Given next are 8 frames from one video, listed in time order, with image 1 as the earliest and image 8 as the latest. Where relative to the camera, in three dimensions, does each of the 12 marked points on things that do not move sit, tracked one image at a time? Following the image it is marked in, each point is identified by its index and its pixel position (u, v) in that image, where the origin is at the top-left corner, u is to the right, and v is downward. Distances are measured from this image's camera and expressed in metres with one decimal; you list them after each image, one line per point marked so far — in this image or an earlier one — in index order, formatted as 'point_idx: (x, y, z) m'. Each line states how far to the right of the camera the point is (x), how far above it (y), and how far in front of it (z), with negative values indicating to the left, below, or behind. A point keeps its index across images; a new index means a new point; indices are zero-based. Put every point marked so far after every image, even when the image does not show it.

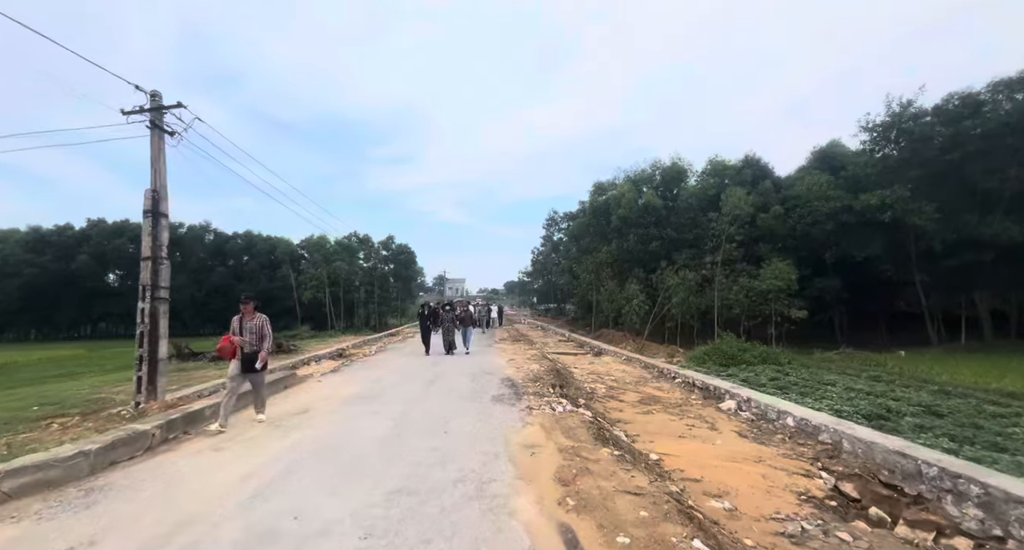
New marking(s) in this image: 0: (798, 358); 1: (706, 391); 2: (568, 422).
0: (+13.0, -3.8, +18.8) m
1: (+4.3, -2.6, +9.2) m
2: (+0.7, -1.8, +5.1) m
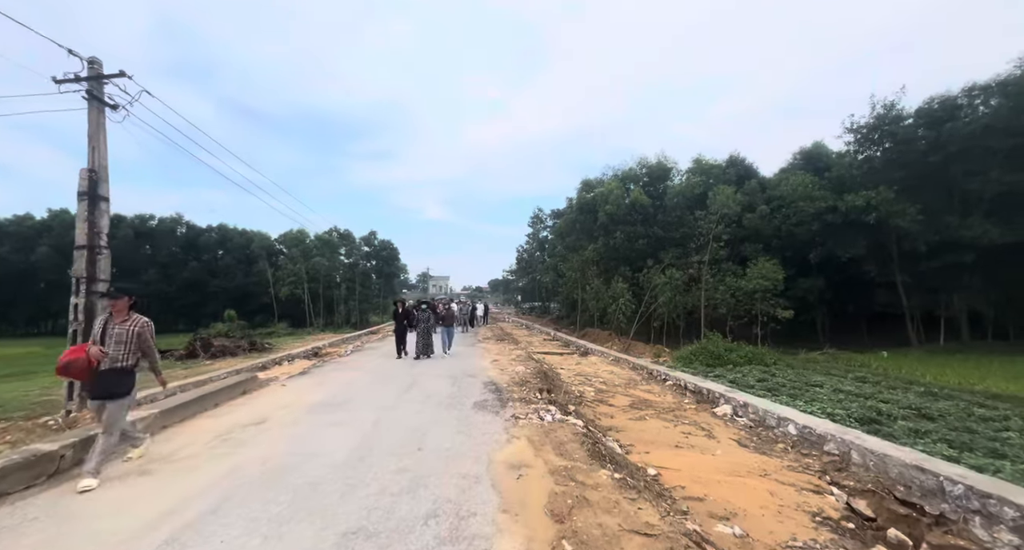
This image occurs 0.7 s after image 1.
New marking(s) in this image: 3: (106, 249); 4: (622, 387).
0: (+12.3, -3.8, +18.7) m
1: (+4.0, -2.6, +8.8) m
2: (+0.5, -1.8, +4.5) m
3: (-5.8, +0.4, +5.9) m
4: (+2.7, -2.7, +9.9) m
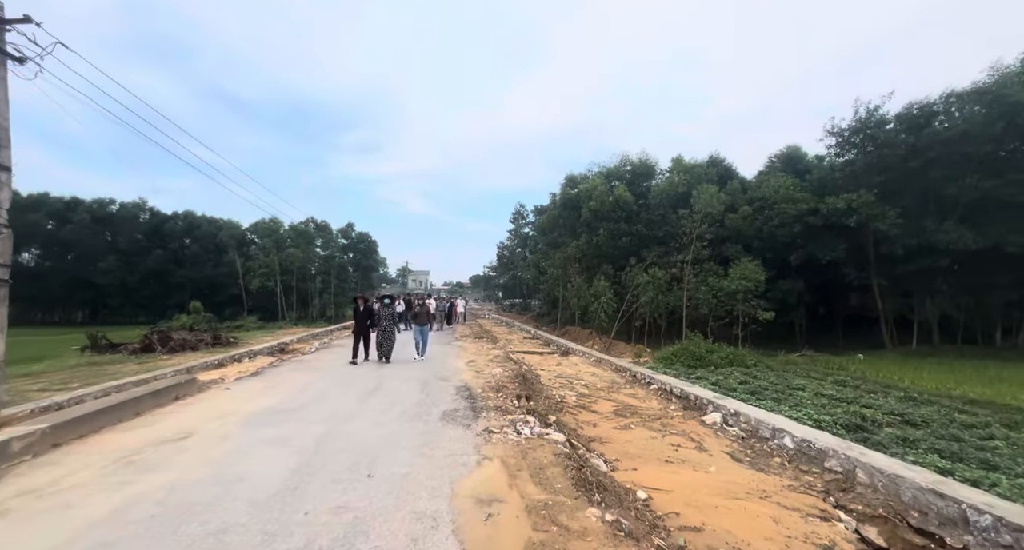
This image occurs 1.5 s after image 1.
0: (+11.3, -3.8, +18.6) m
1: (+3.5, -2.5, +8.3) m
2: (+0.2, -1.7, +3.9) m
3: (-6.1, +0.6, +5.0) m
4: (+2.1, -2.7, +9.4) m
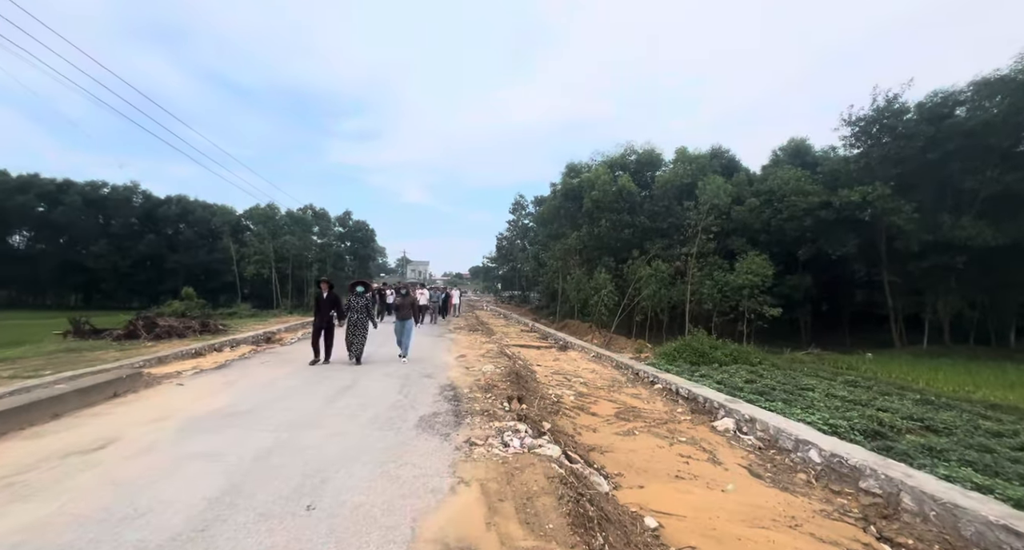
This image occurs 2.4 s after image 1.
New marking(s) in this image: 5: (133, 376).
0: (+11.2, -3.6, +18.0) m
1: (+3.4, -2.4, +7.7) m
2: (+0.1, -1.6, +3.2) m
3: (-6.2, +0.8, +4.2) m
4: (+2.0, -2.5, +8.7) m
5: (-4.9, -1.3, +5.3) m
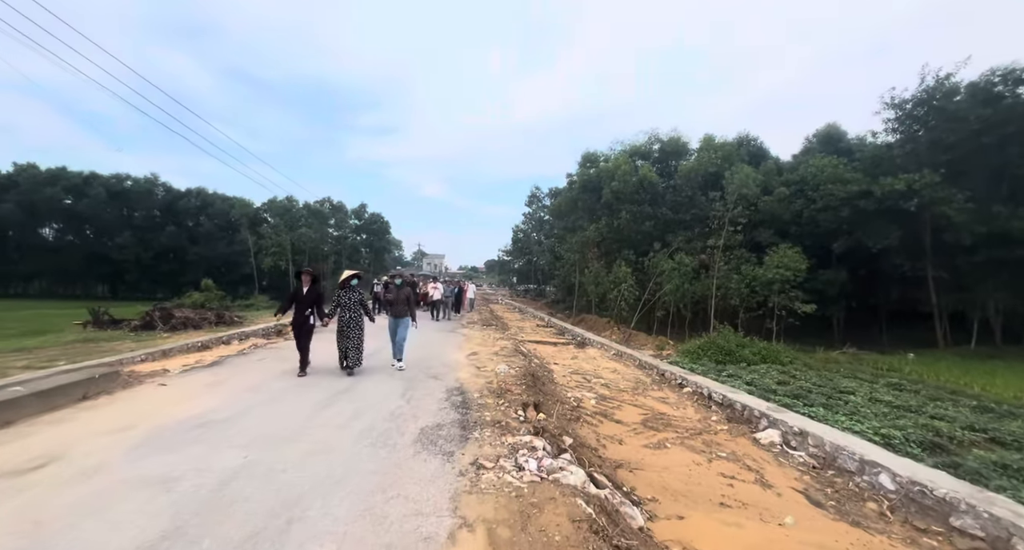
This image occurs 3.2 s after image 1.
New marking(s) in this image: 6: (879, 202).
0: (+11.8, -3.4, +16.9) m
1: (+3.6, -2.2, +6.9) m
2: (+0.2, -1.5, +2.5) m
3: (-6.0, +1.0, +3.7) m
4: (+2.3, -2.3, +8.0) m
5: (-4.7, -1.2, +4.8) m
6: (+15.9, +3.2, +17.9) m
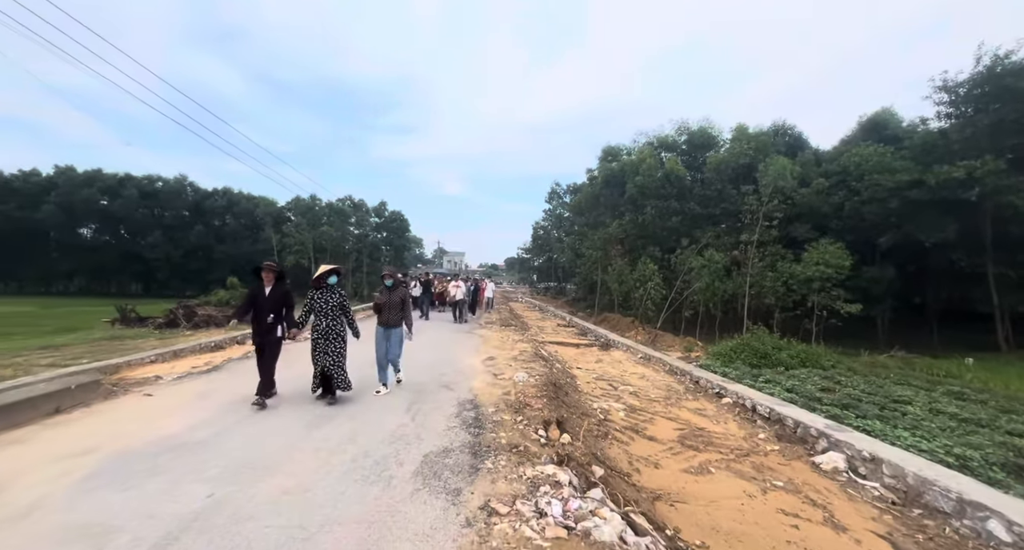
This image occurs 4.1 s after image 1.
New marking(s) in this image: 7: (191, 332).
0: (+12.6, -3.3, +15.7) m
1: (+3.9, -2.2, +6.1) m
2: (+0.3, -1.5, +1.9) m
3: (-5.9, +1.0, +3.4) m
4: (+2.6, -2.3, +7.3) m
5: (-4.5, -1.2, +4.4) m
6: (+16.7, +3.3, +16.5) m
7: (-14.5, -2.6, +18.5) m
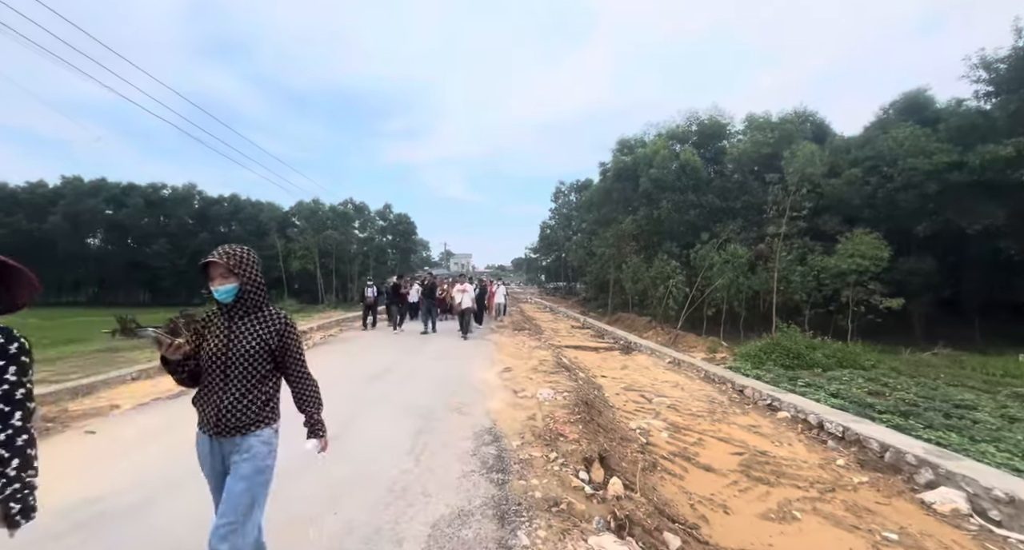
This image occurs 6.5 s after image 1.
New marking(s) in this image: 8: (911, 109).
0: (+13.1, -3.0, +14.5) m
1: (+4.2, -2.1, +5.0) m
2: (+0.5, -1.5, +0.9) m
3: (-5.7, +0.8, +2.5) m
4: (+3.0, -2.2, +6.2) m
5: (-4.3, -1.3, +3.6) m
6: (+17.1, +3.7, +15.3) m
7: (-14.0, -2.9, +17.8) m
8: (+18.5, +7.8, +19.1) m
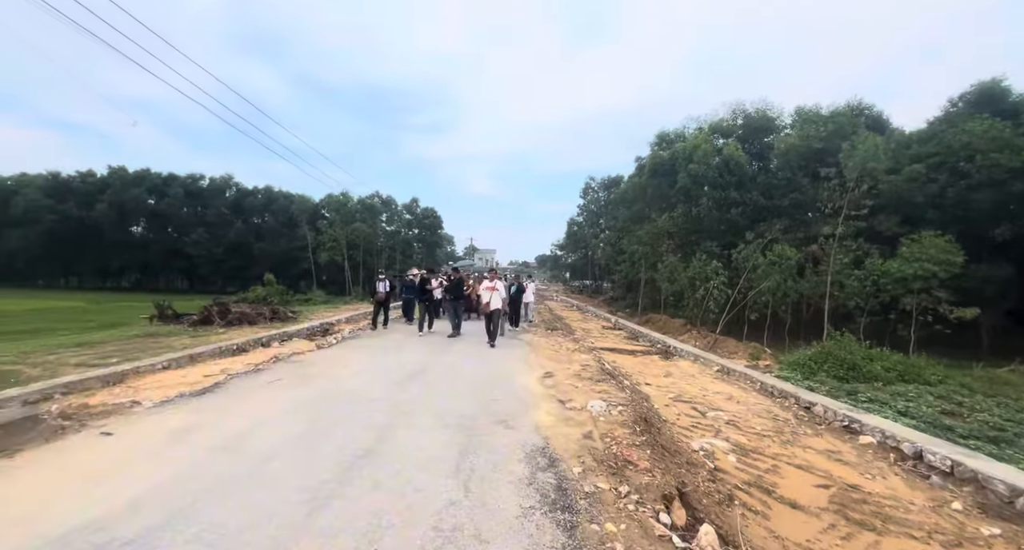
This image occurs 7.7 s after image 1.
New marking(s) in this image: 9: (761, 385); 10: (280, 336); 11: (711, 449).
0: (+14.1, -3.2, +13.2) m
1: (+4.8, -2.2, +4.2) m
2: (+0.8, -1.5, +0.3) m
3: (-5.2, +1.0, +2.3) m
4: (+3.6, -2.2, +5.5) m
5: (-3.8, -1.1, +3.2) m
6: (+18.3, +3.3, +13.7) m
7: (-12.7, -2.4, +18.0) m
8: (+20.1, +7.4, +17.4) m
9: (+5.1, -2.2, +8.4) m
10: (-6.9, -1.8, +11.6) m
11: (+2.5, -2.1, +5.1) m
